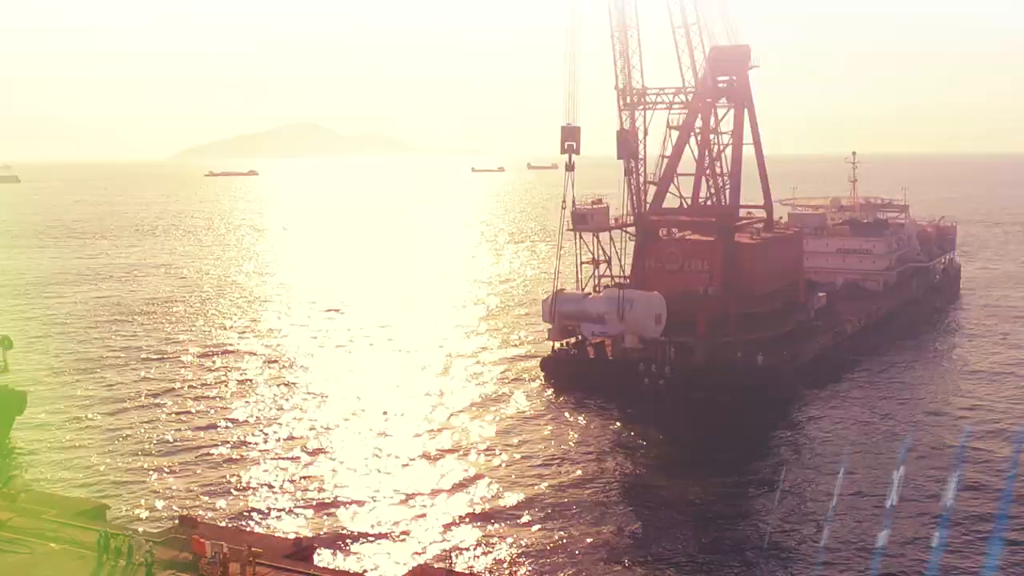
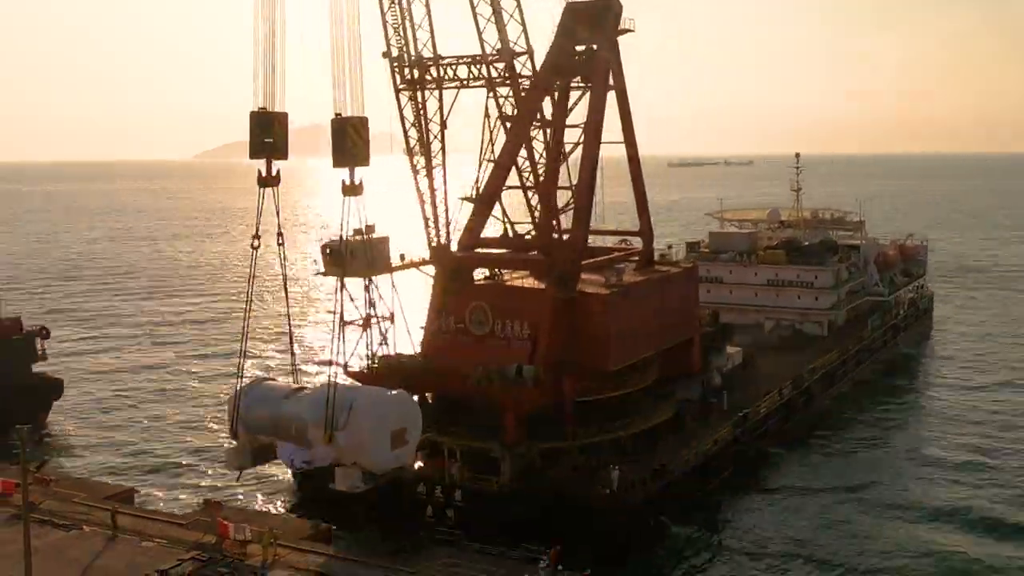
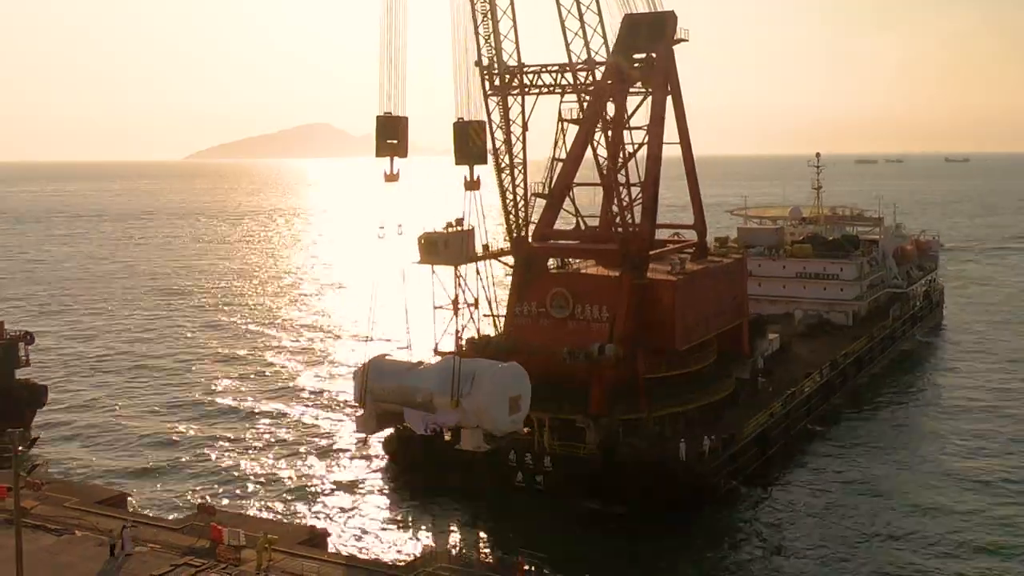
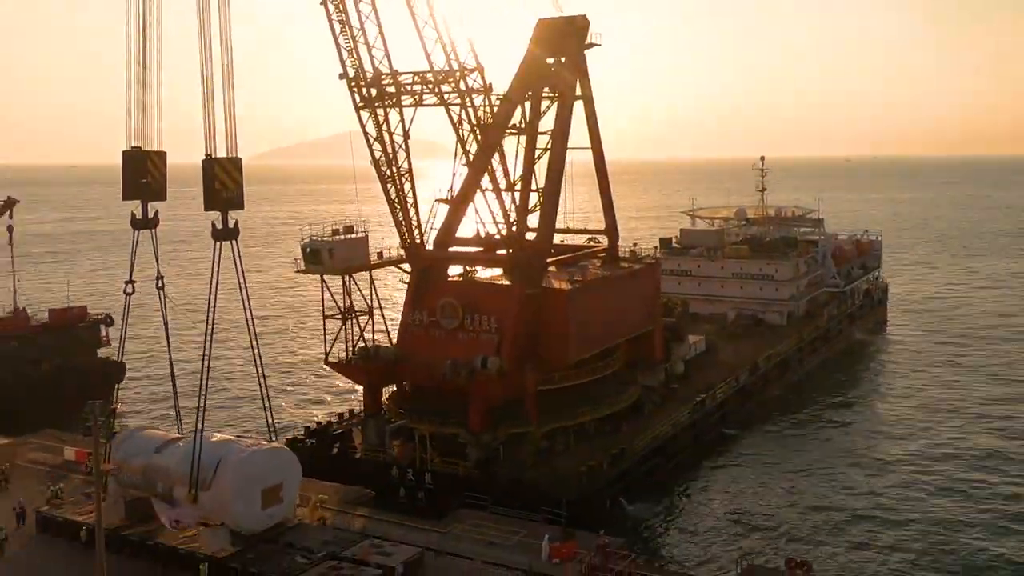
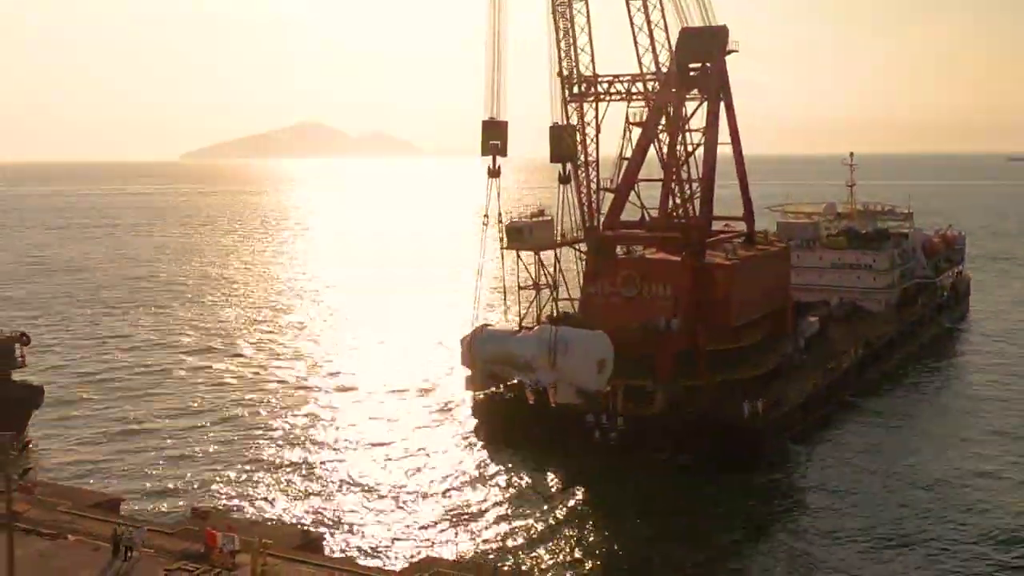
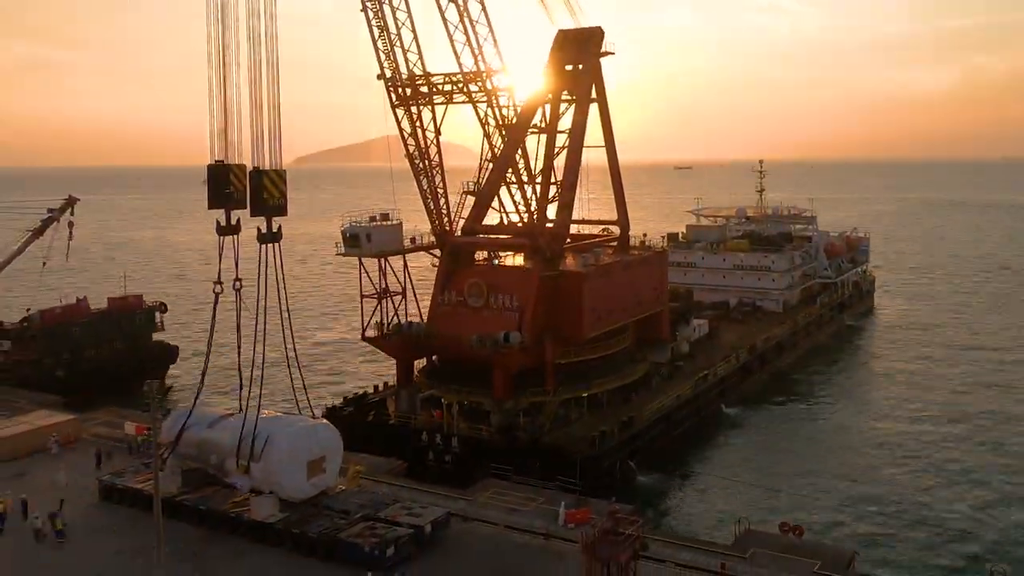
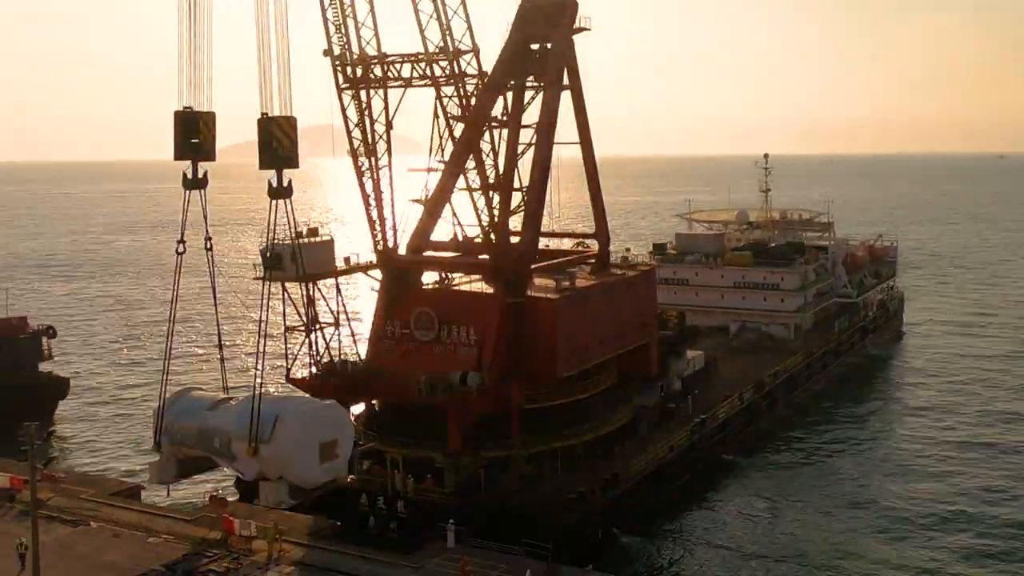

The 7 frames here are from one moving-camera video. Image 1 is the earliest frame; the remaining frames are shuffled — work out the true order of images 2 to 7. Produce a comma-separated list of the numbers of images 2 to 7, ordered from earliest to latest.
5, 3, 2, 7, 4, 6
